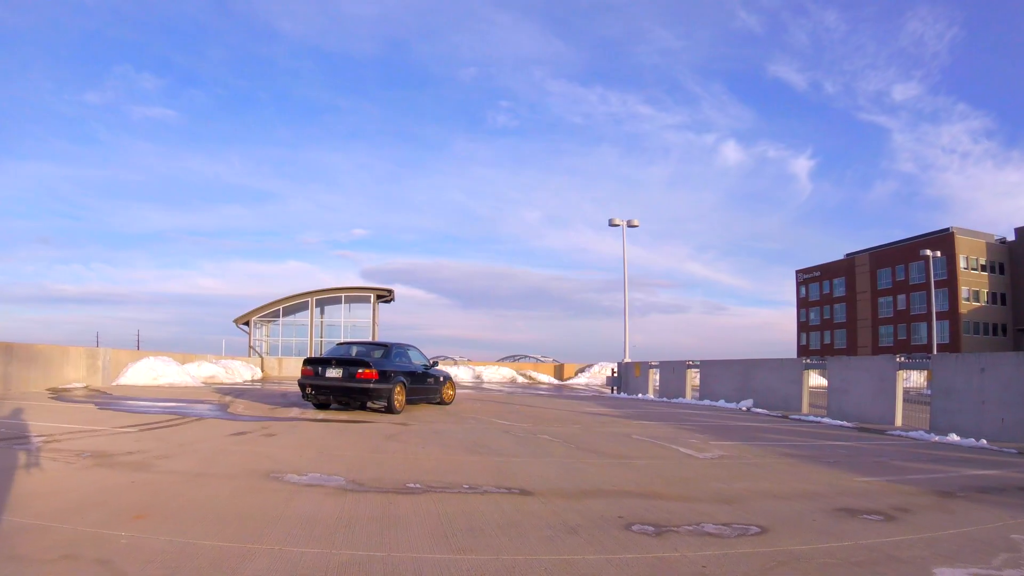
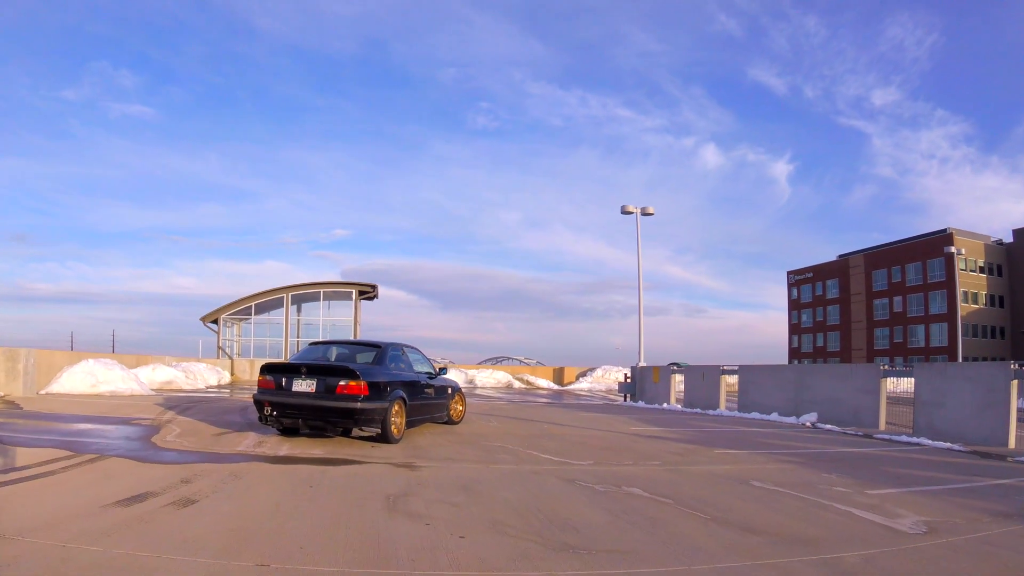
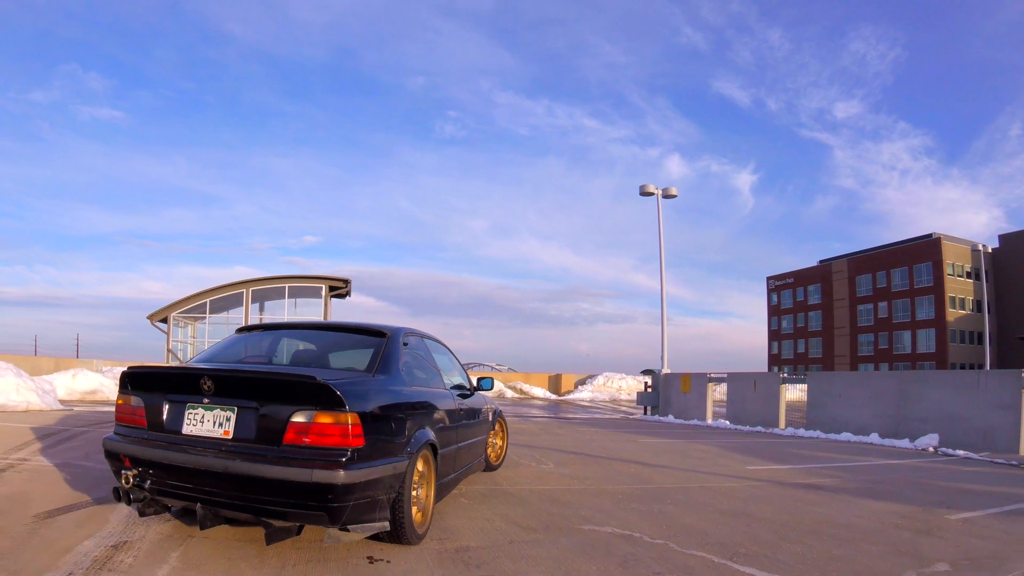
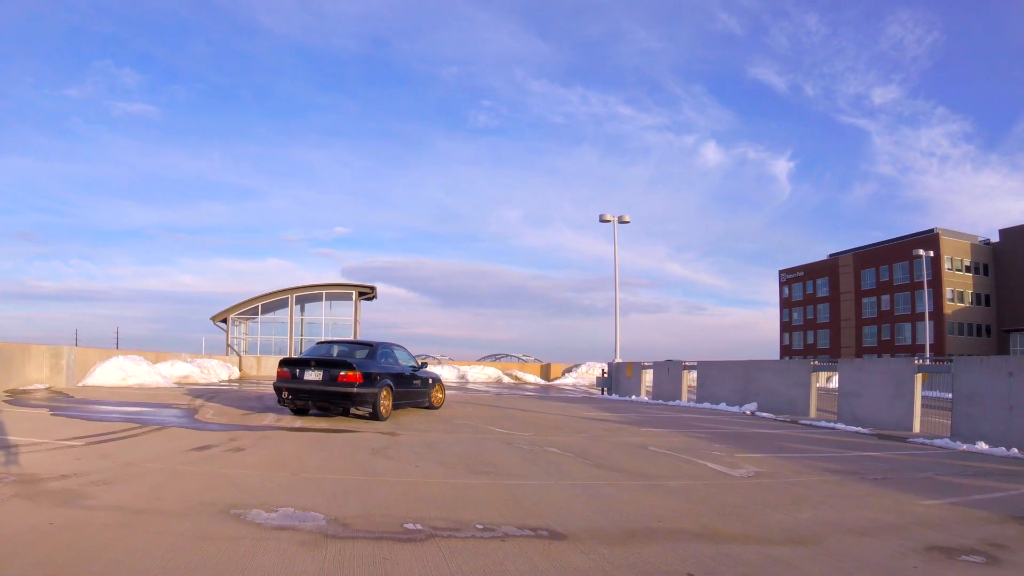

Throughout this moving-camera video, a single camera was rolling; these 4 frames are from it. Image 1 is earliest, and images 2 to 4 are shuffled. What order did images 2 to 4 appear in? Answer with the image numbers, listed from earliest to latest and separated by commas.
4, 2, 3
